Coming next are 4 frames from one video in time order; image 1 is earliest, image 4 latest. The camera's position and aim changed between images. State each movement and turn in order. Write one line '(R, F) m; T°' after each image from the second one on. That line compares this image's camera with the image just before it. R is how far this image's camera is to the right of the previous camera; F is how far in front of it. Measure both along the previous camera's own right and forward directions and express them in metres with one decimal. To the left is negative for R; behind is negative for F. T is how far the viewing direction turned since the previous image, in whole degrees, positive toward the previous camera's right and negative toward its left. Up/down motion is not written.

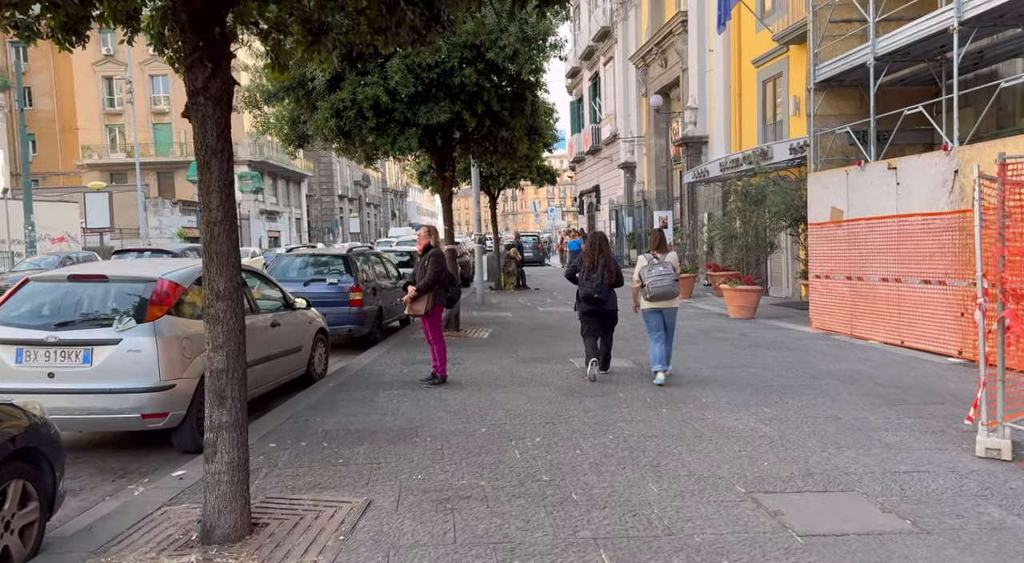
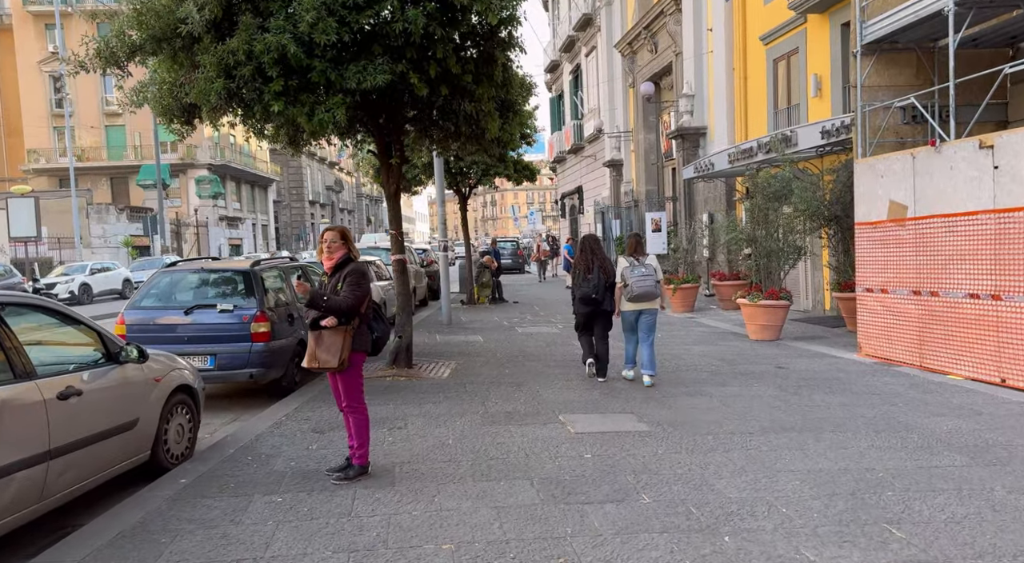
(+0.1, +3.2) m; +1°
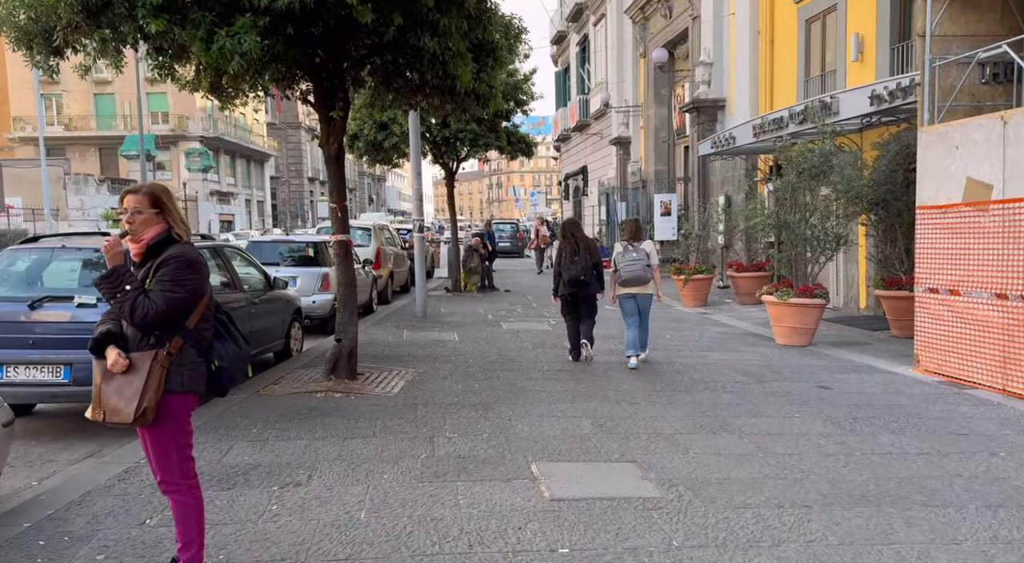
(+0.3, +2.2) m; 0°
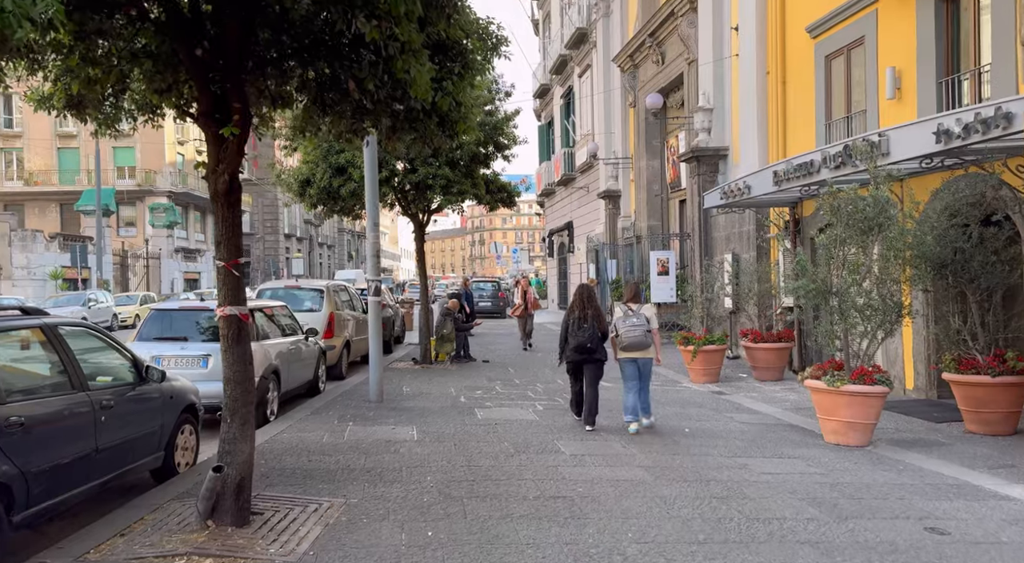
(+0.1, +2.6) m; +1°
